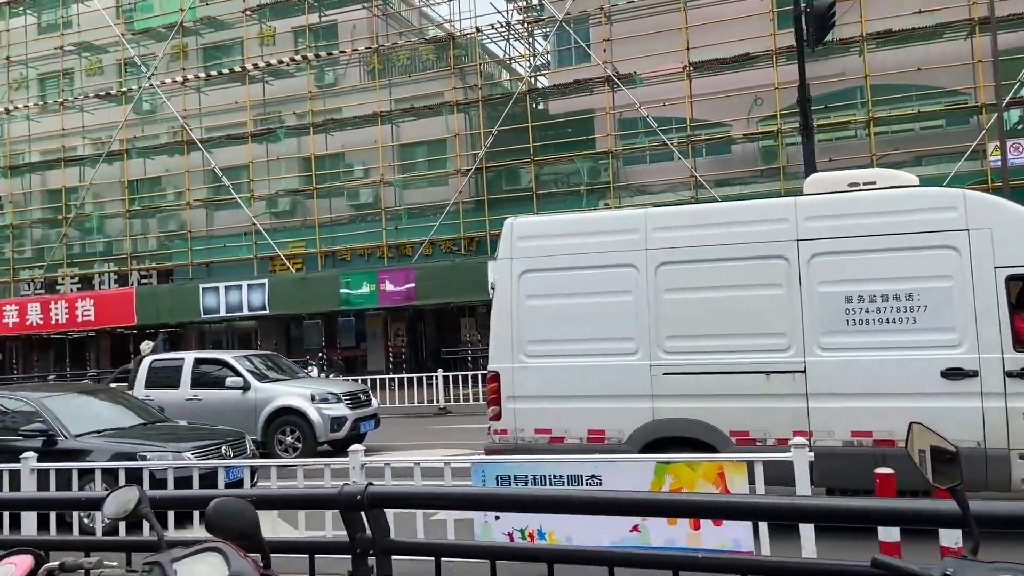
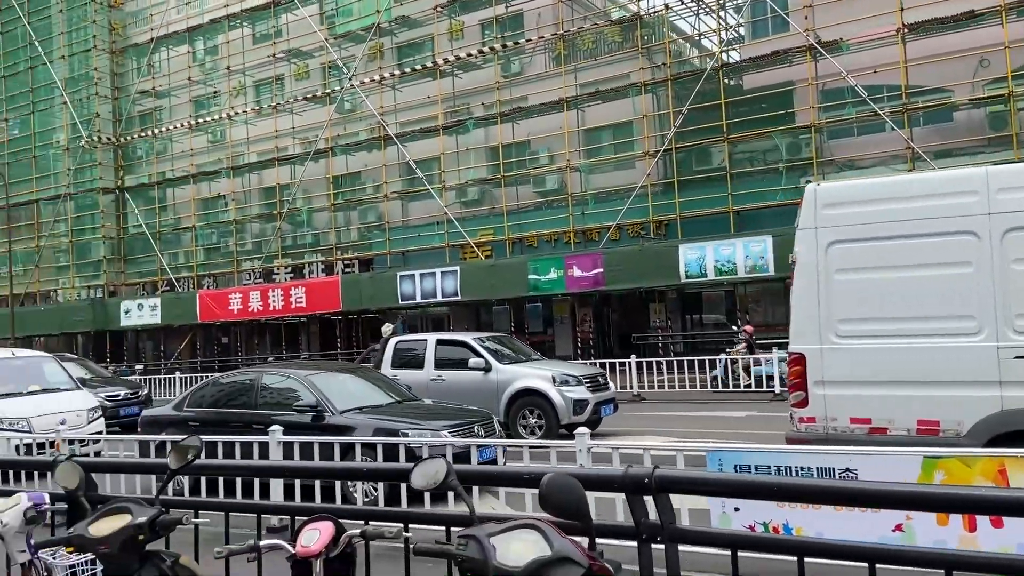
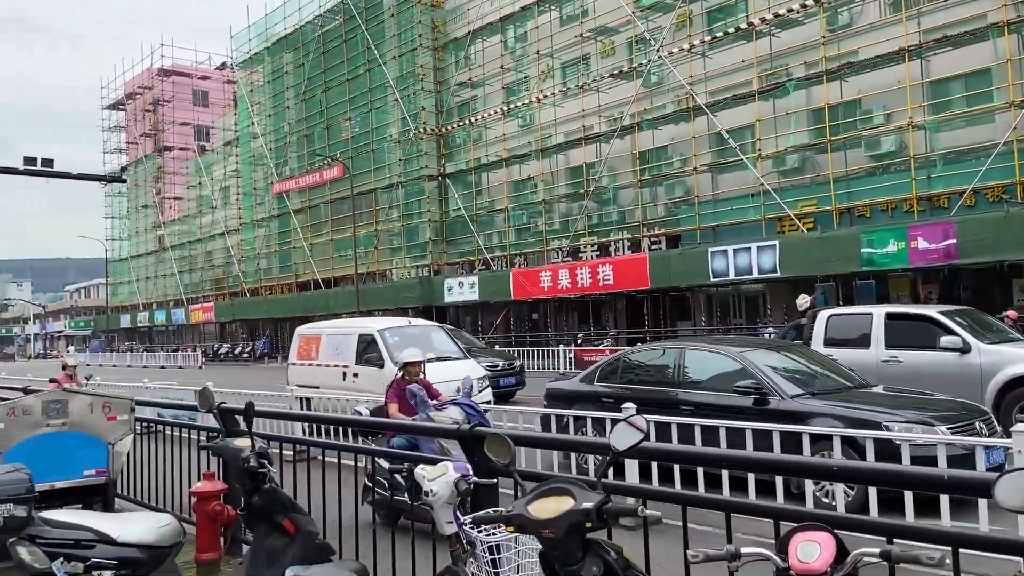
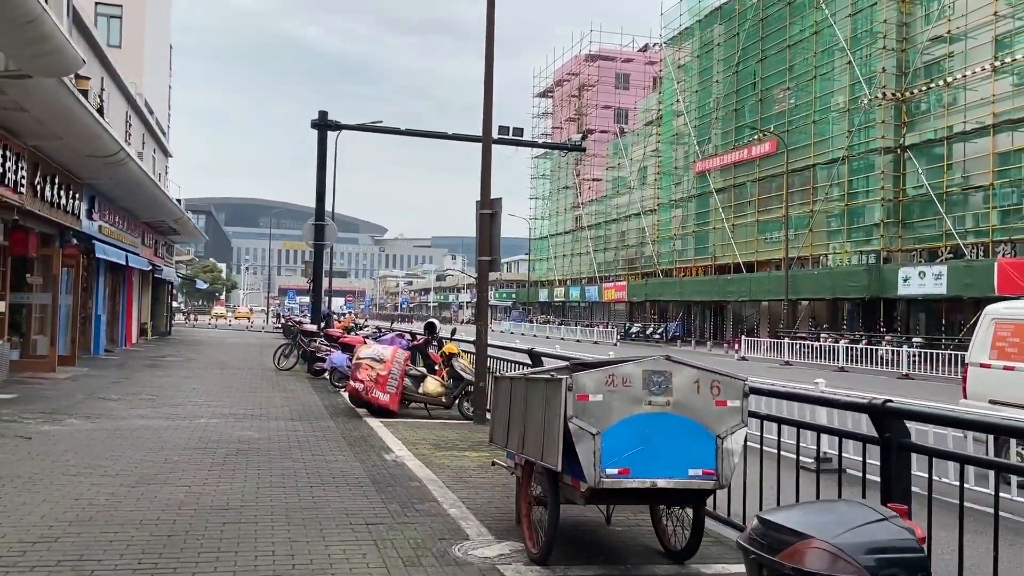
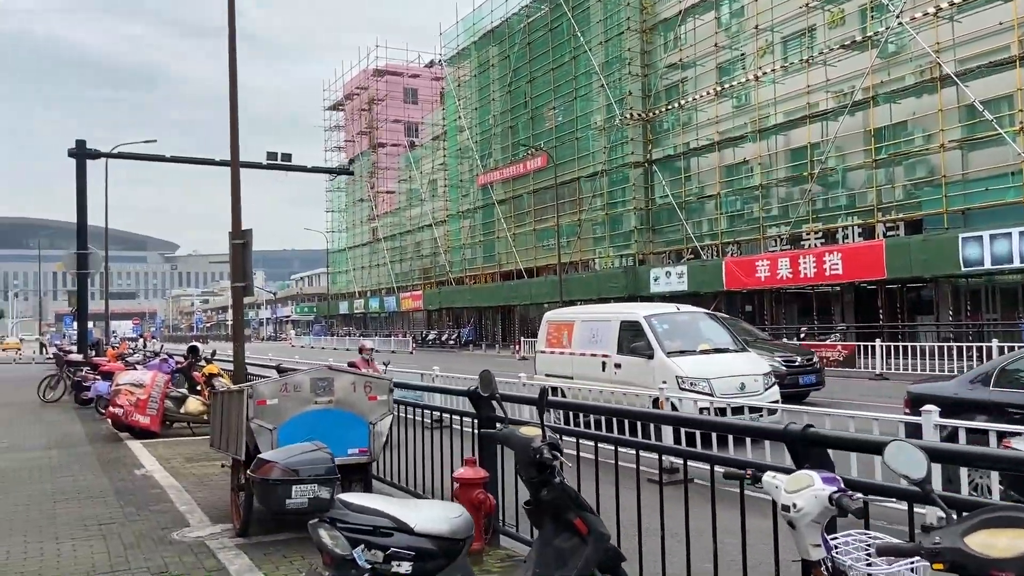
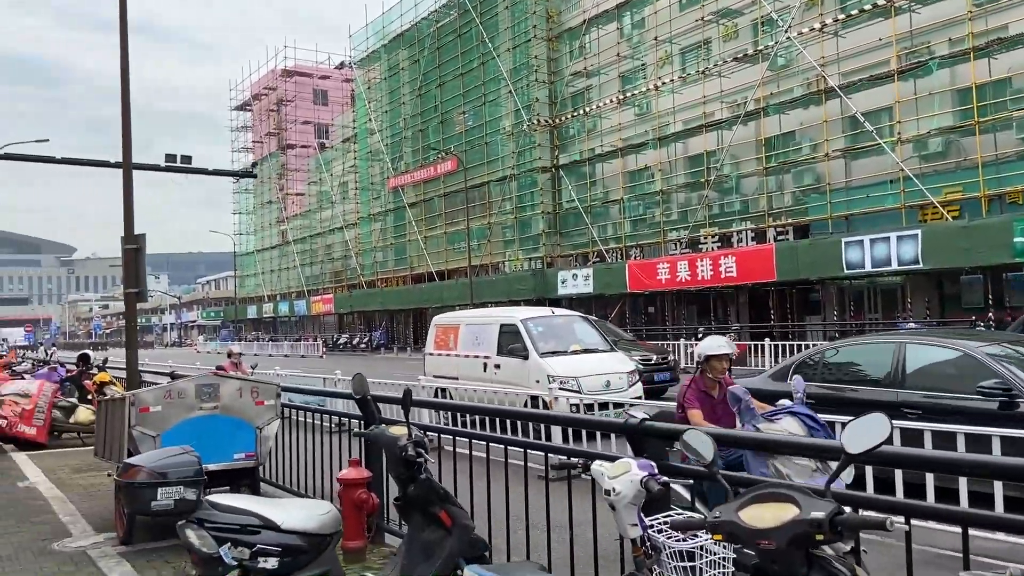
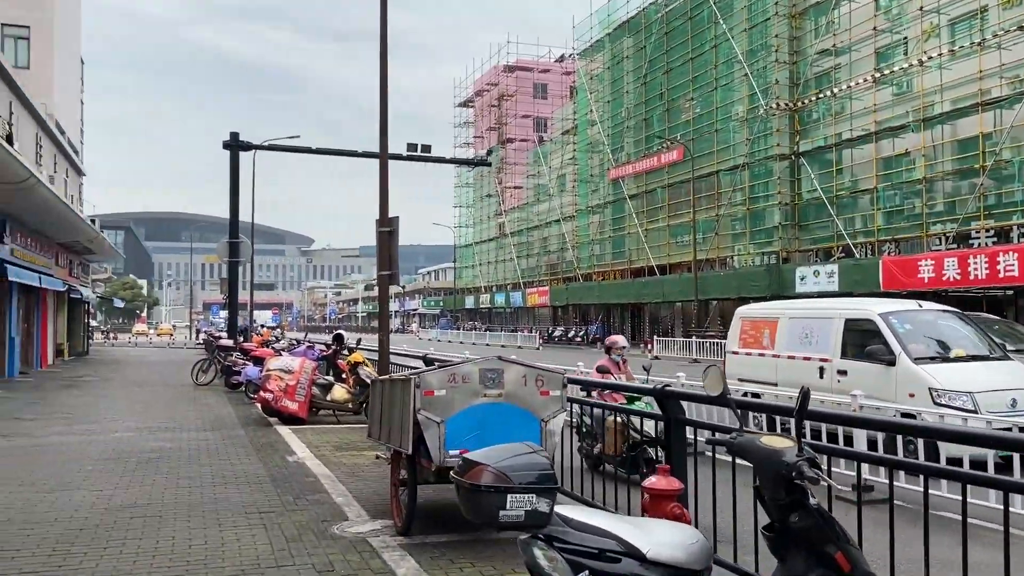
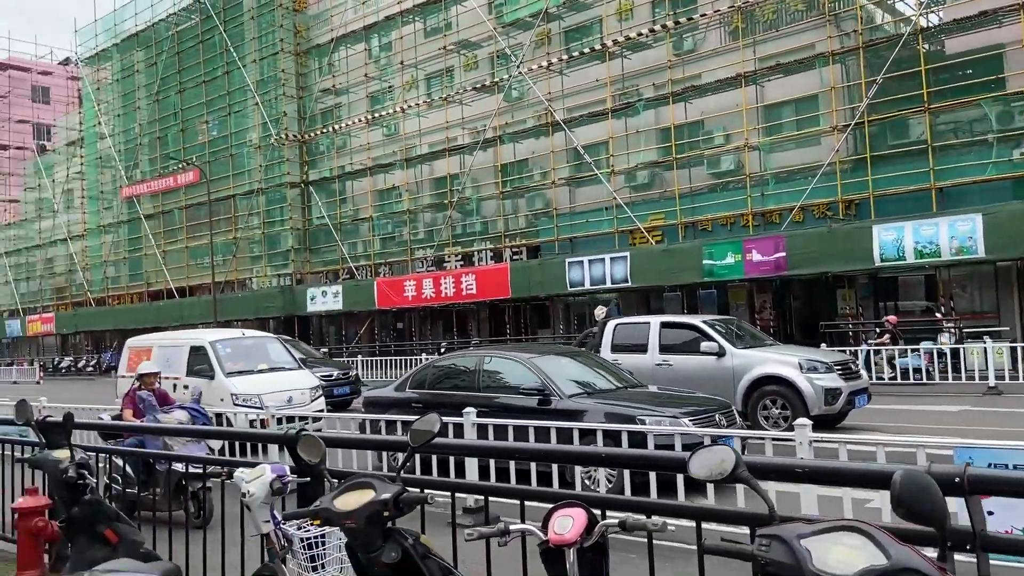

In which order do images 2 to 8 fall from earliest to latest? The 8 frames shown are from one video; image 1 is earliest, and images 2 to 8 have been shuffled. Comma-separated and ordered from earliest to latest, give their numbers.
2, 8, 3, 6, 5, 7, 4
